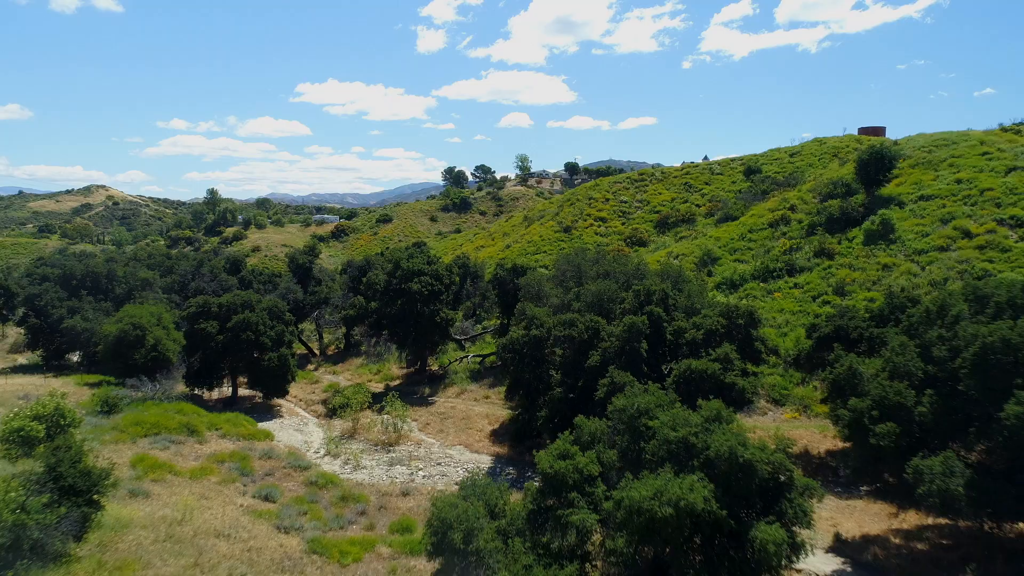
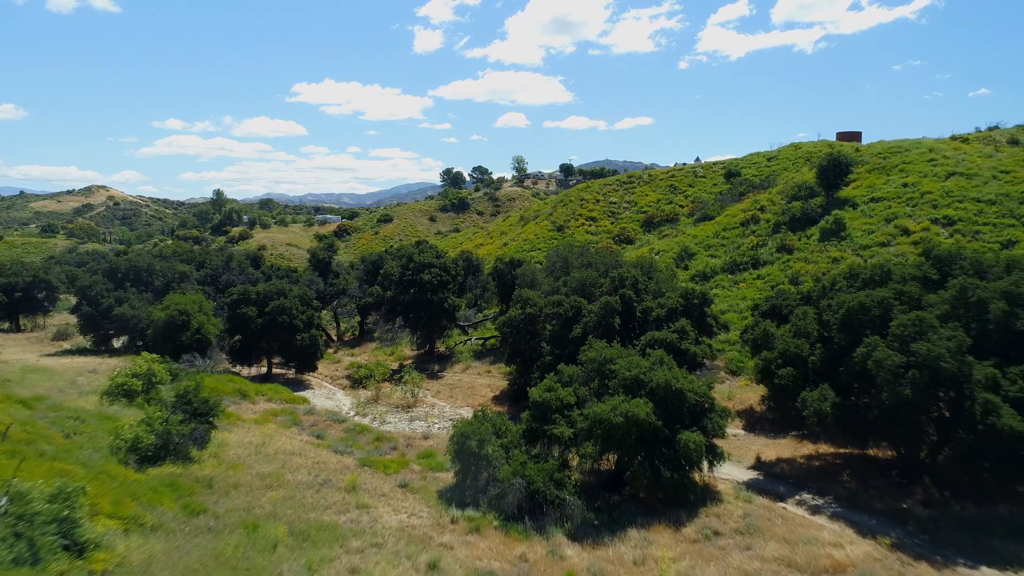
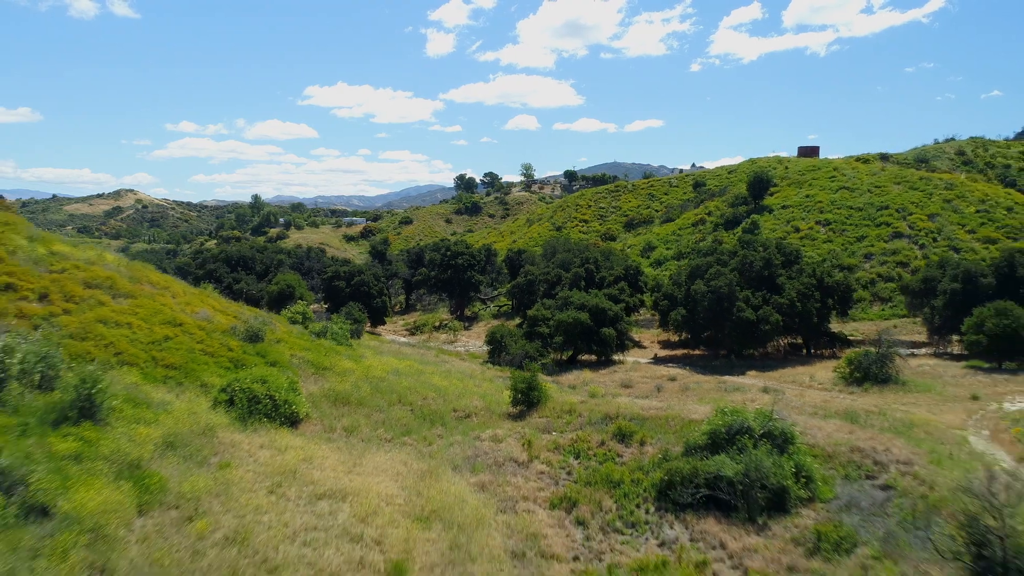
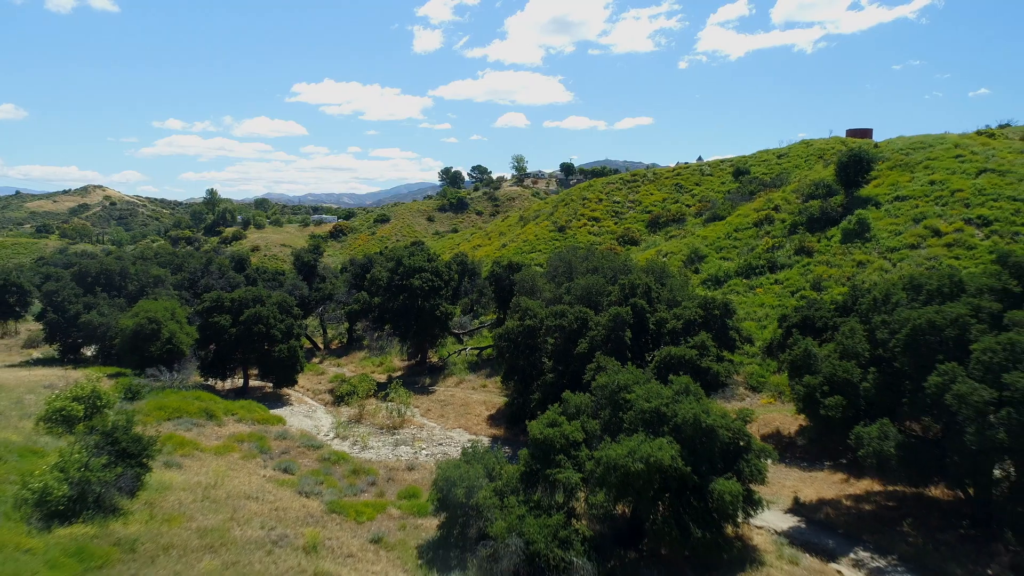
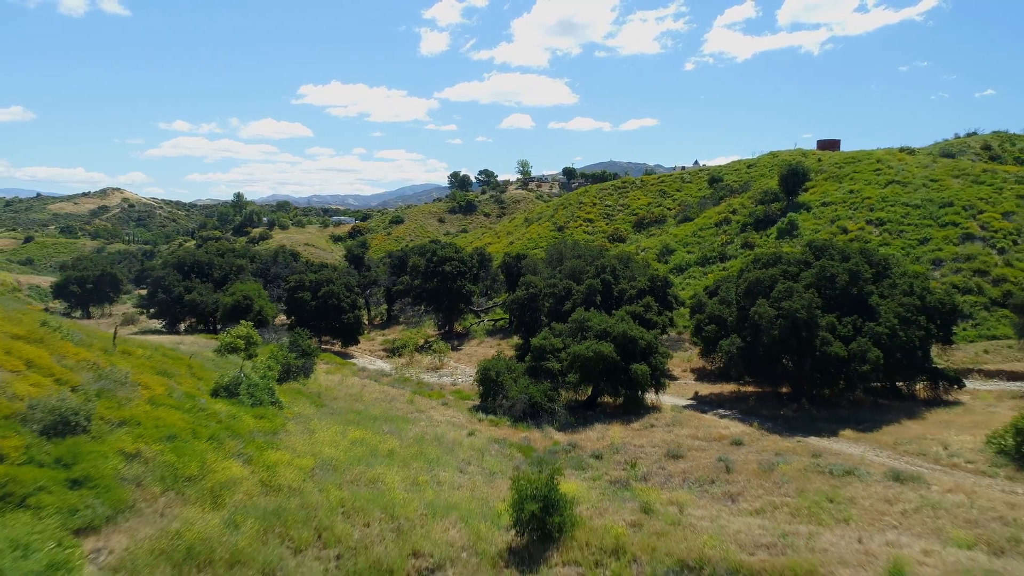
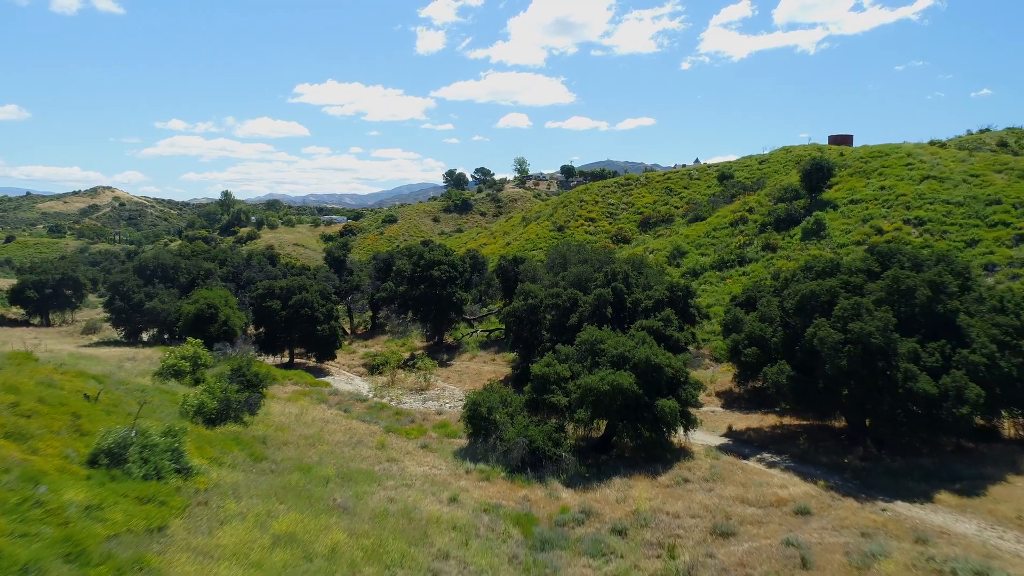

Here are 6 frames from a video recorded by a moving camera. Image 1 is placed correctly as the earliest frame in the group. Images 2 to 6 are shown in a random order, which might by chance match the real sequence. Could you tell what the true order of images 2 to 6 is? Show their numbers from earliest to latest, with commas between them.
4, 2, 6, 5, 3
